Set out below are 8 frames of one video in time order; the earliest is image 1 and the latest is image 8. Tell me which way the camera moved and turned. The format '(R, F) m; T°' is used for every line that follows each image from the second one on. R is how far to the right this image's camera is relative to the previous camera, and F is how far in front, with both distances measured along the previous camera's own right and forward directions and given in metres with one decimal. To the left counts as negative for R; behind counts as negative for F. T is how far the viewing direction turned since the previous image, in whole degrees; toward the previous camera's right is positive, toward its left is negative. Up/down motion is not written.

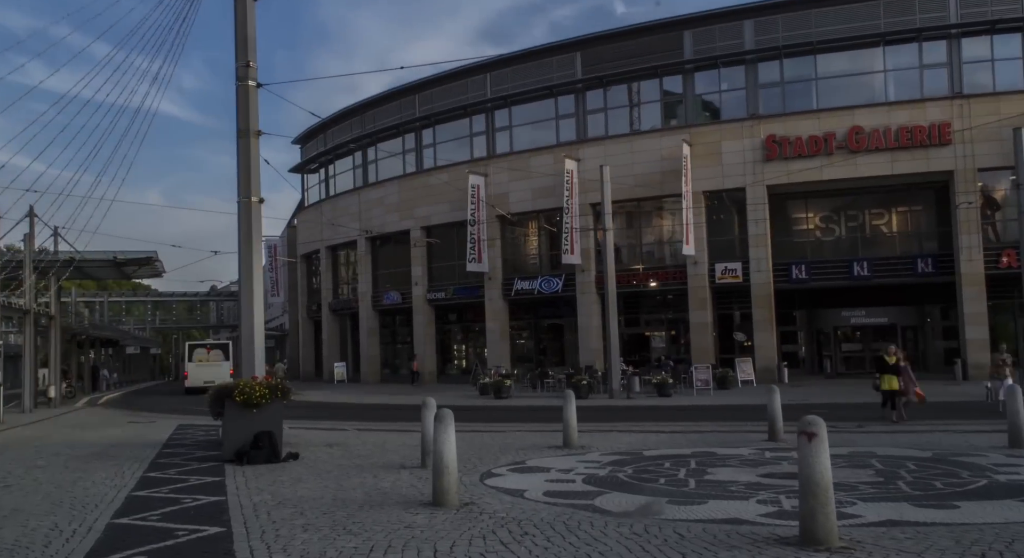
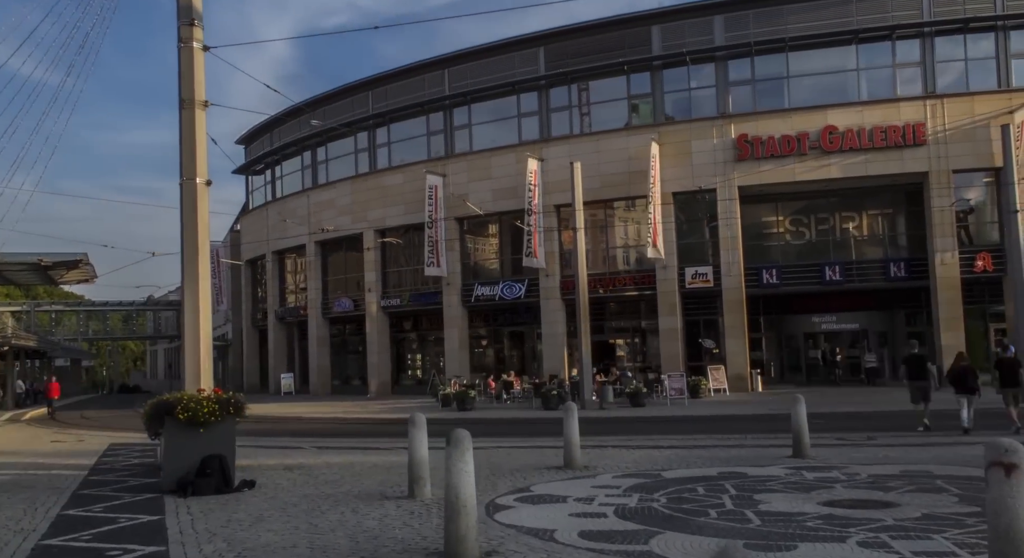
(-0.6, +1.9) m; +3°
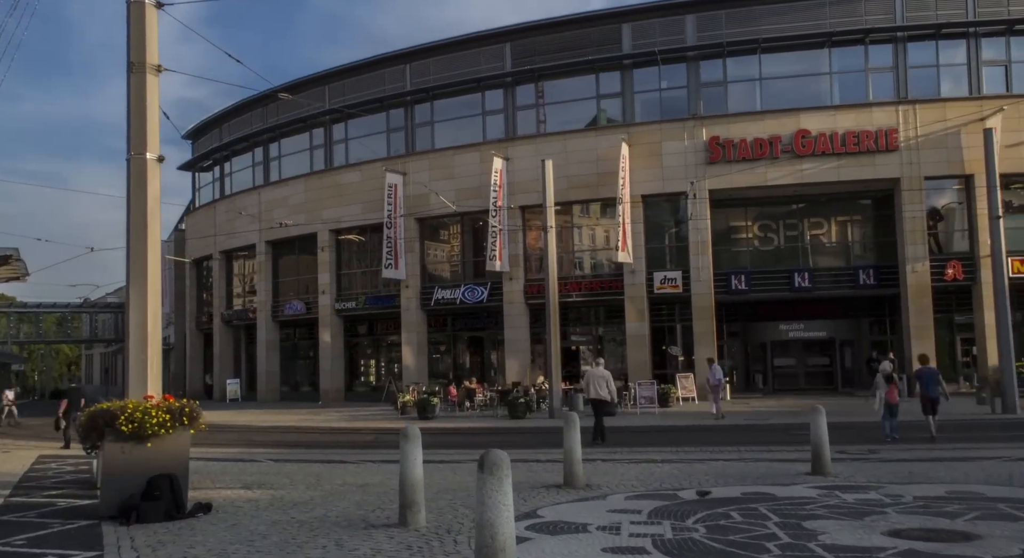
(-0.6, +1.4) m; +3°
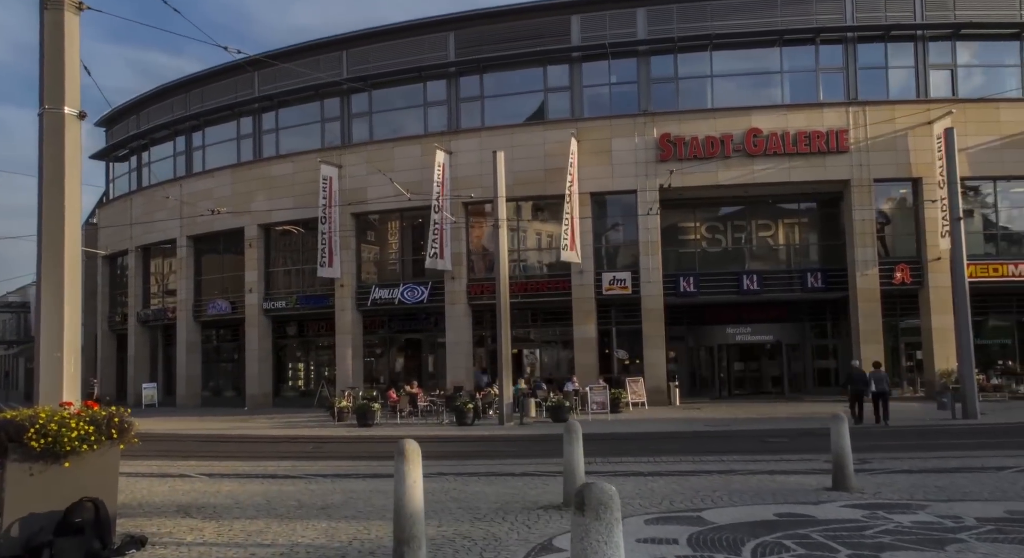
(-0.7, +1.6) m; +5°
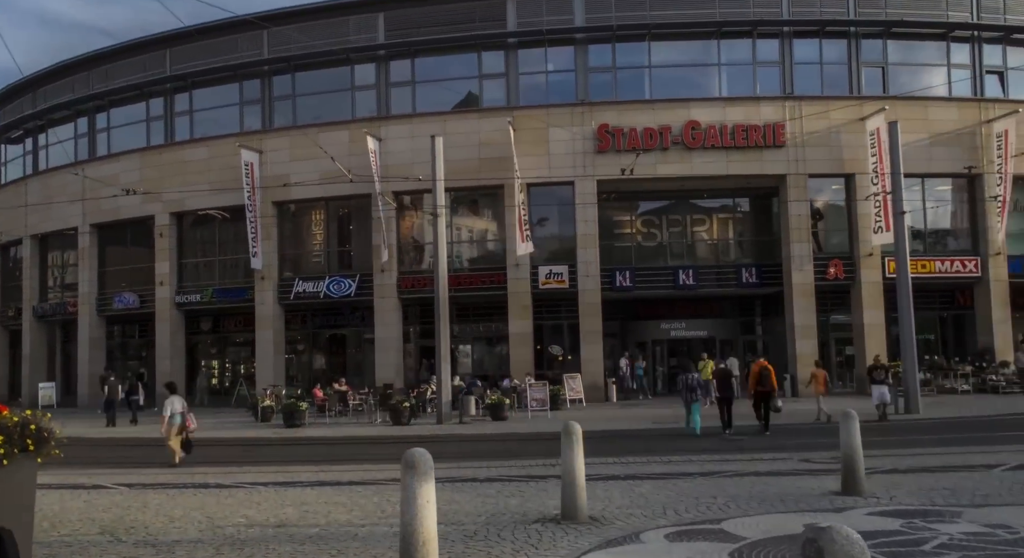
(-0.7, +1.2) m; +6°
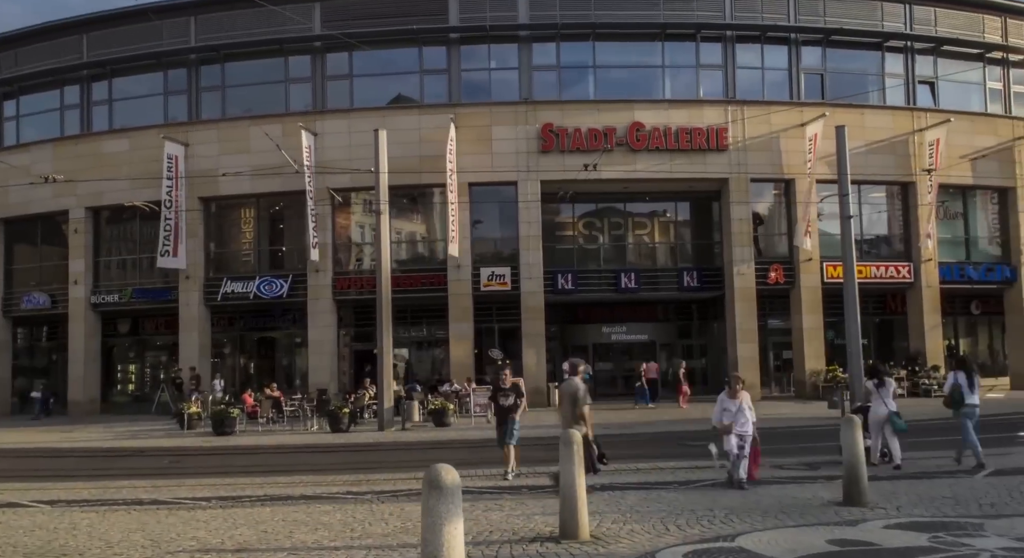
(-0.6, +0.9) m; +5°
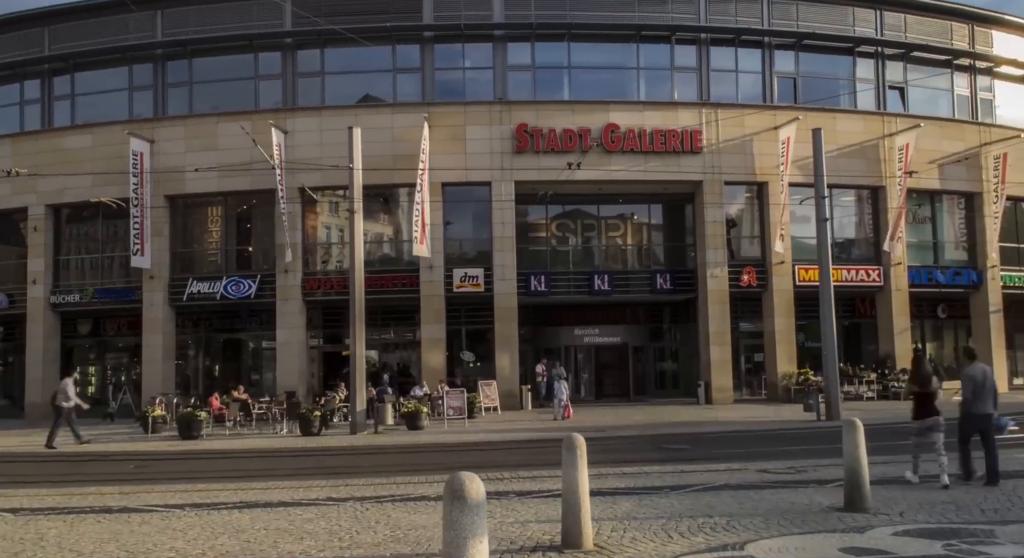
(-0.3, +0.3) m; +2°
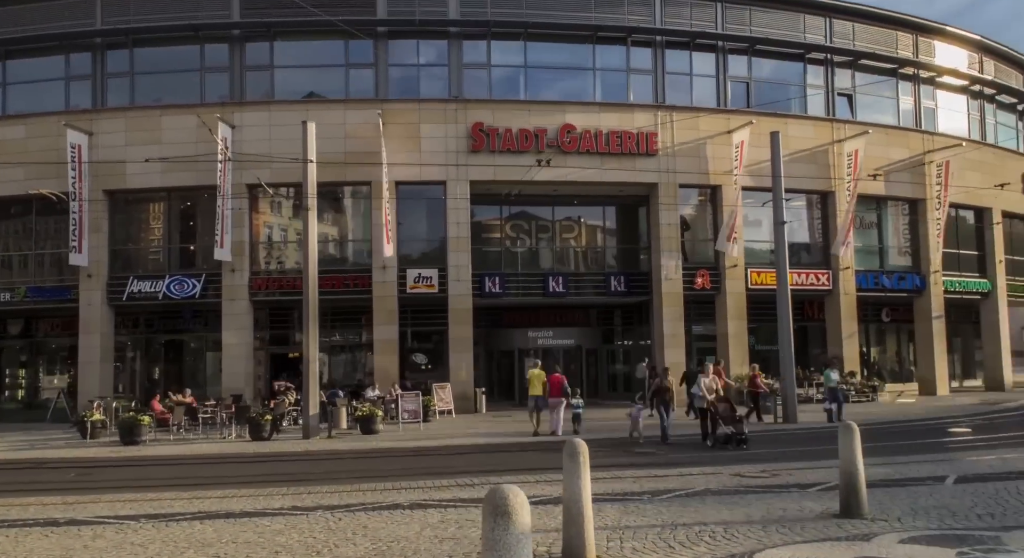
(-0.4, +0.5) m; +4°
